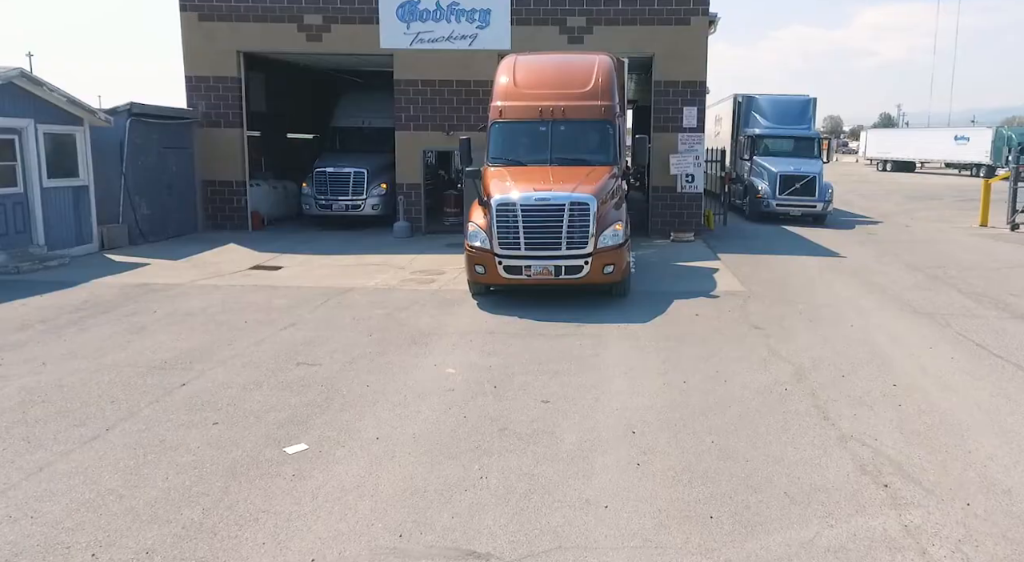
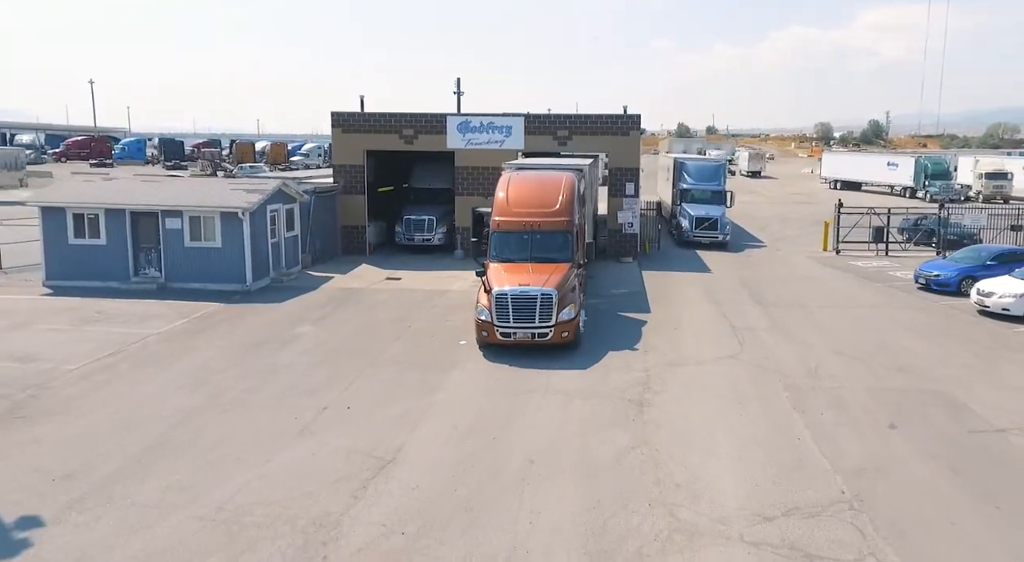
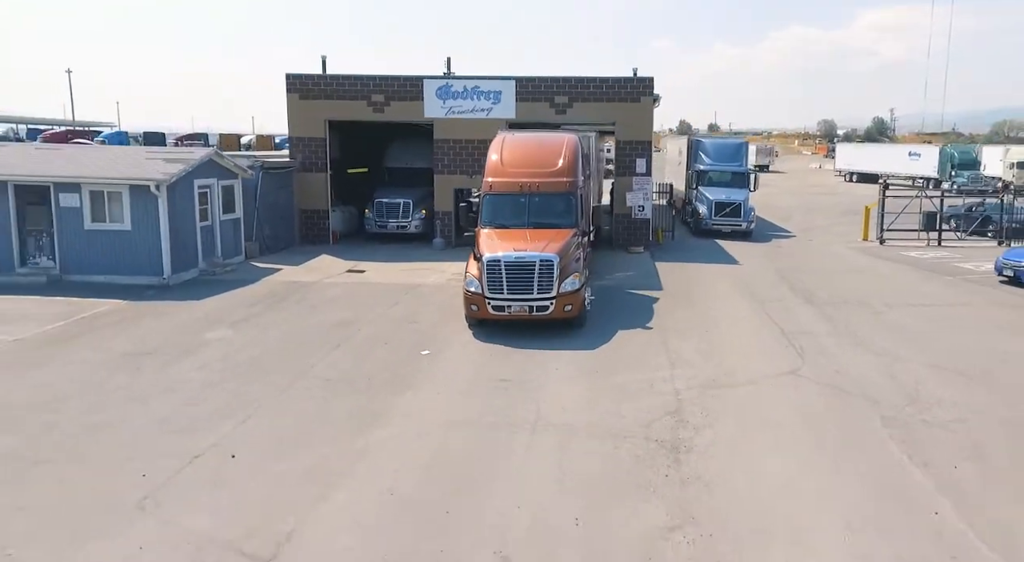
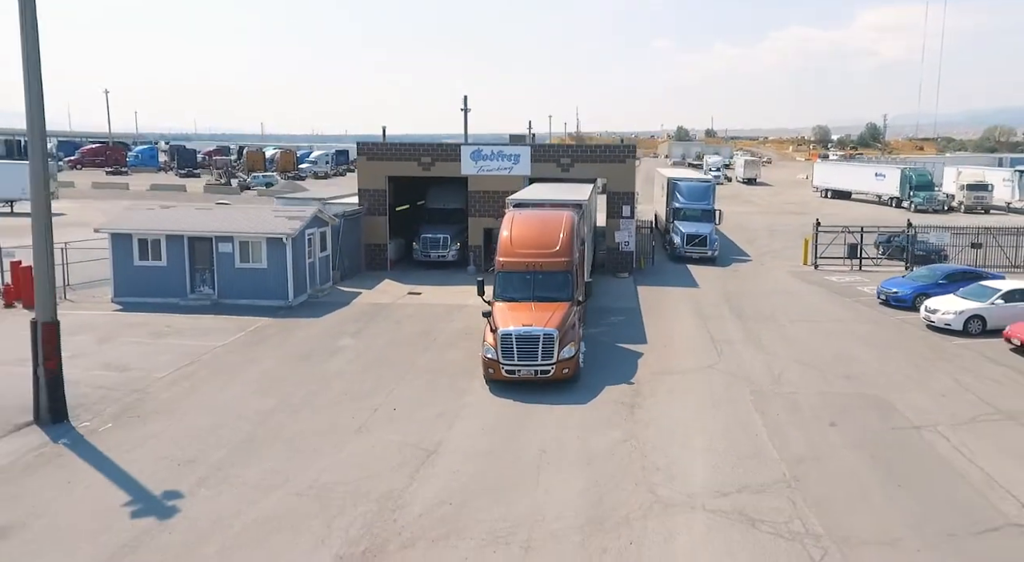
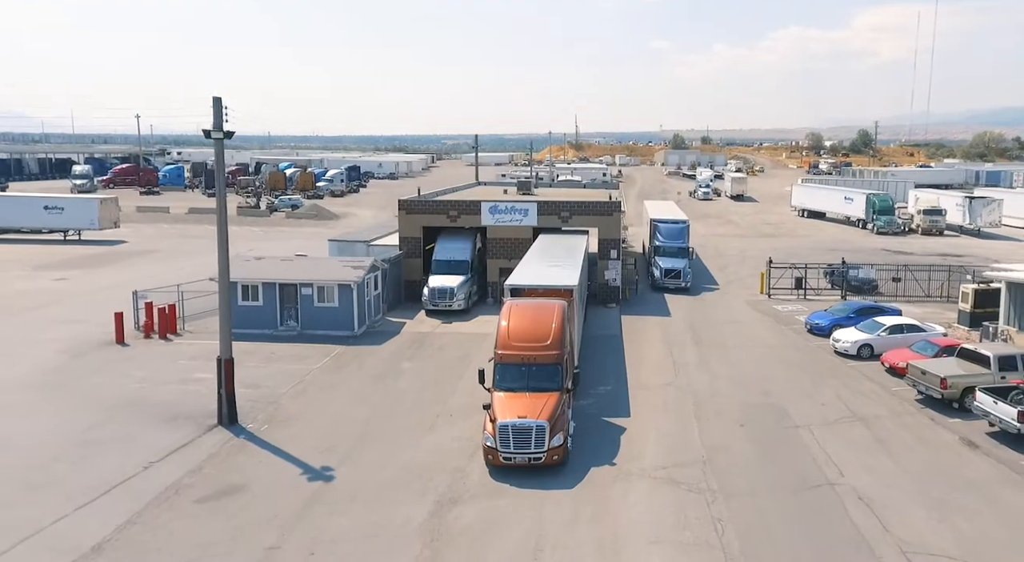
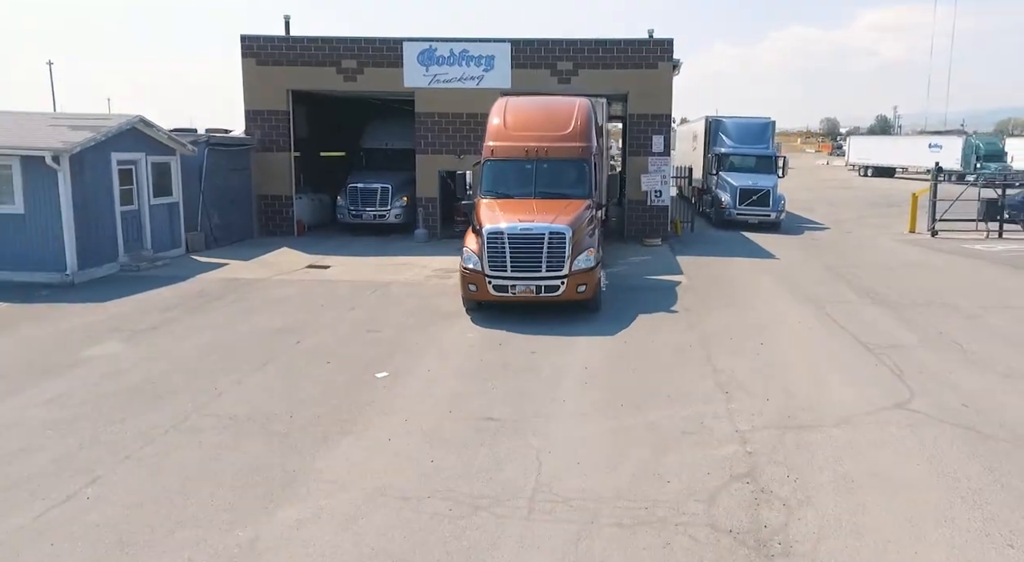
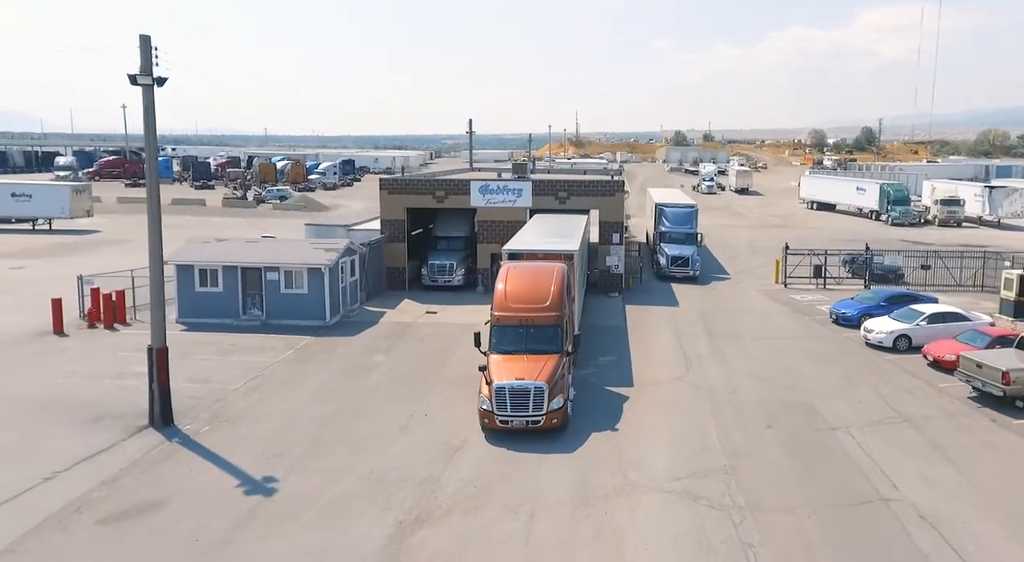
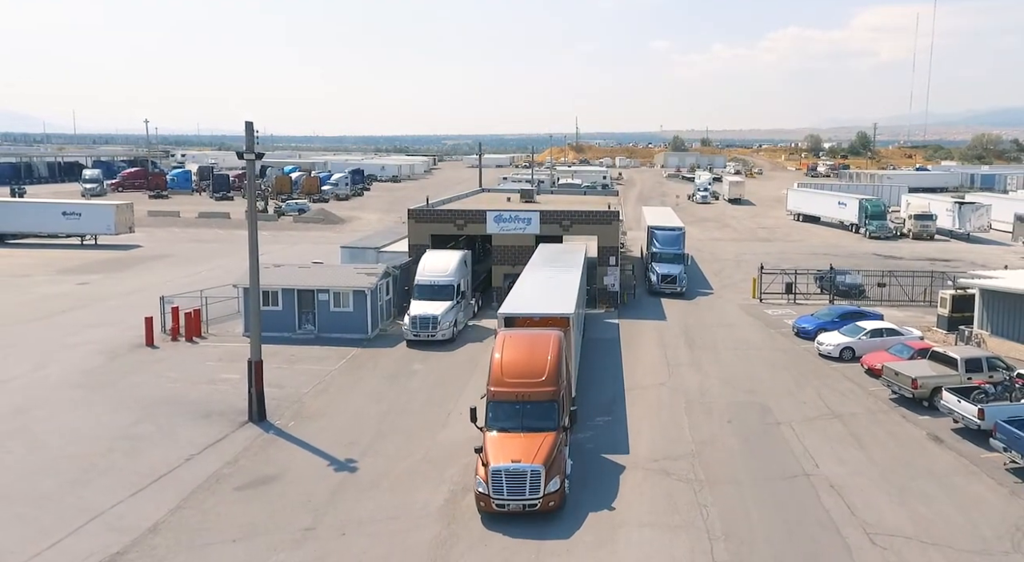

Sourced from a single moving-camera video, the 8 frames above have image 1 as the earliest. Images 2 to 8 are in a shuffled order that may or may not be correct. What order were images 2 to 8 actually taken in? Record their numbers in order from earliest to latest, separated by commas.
6, 3, 2, 4, 7, 5, 8
